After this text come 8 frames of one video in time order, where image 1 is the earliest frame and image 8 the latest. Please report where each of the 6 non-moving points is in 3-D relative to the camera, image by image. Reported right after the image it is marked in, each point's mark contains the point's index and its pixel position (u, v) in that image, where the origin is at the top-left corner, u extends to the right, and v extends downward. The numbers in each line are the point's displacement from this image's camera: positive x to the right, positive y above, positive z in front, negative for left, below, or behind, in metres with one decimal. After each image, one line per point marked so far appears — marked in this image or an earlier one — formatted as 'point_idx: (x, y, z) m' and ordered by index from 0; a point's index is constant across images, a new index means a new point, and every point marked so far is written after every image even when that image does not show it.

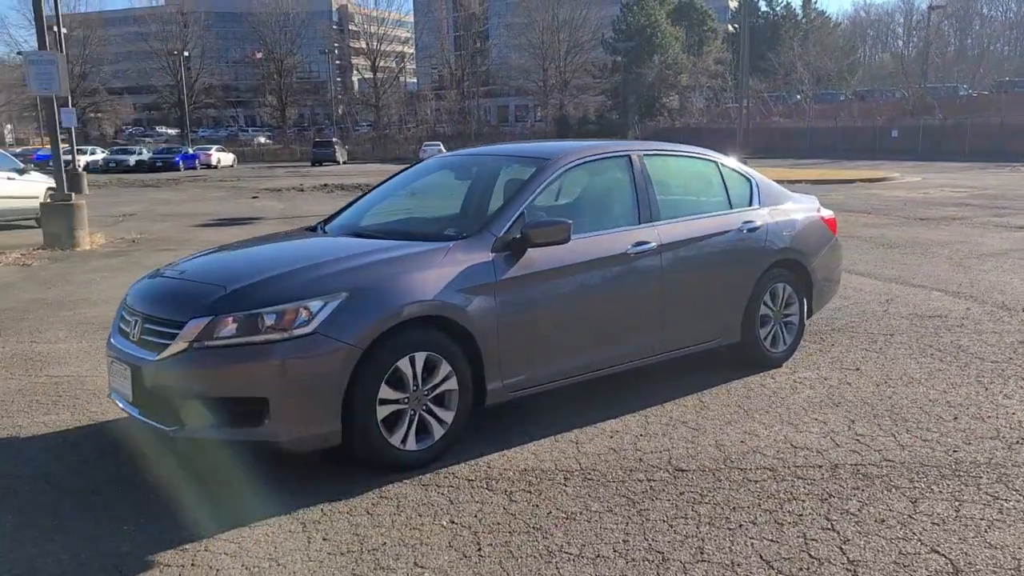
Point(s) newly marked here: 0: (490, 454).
0: (-0.1, -0.8, +4.3) m
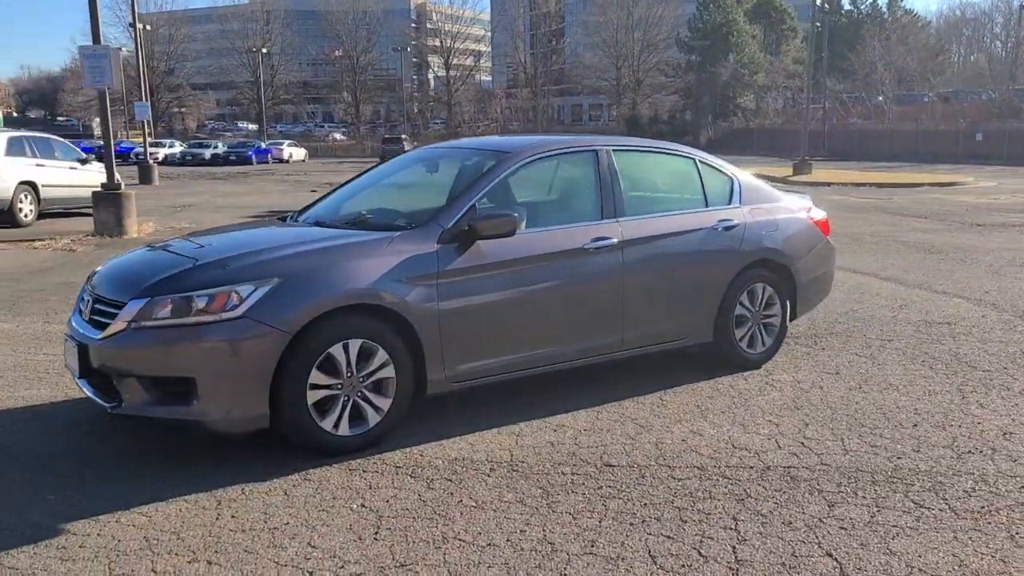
0: (-0.4, -0.8, +4.4) m
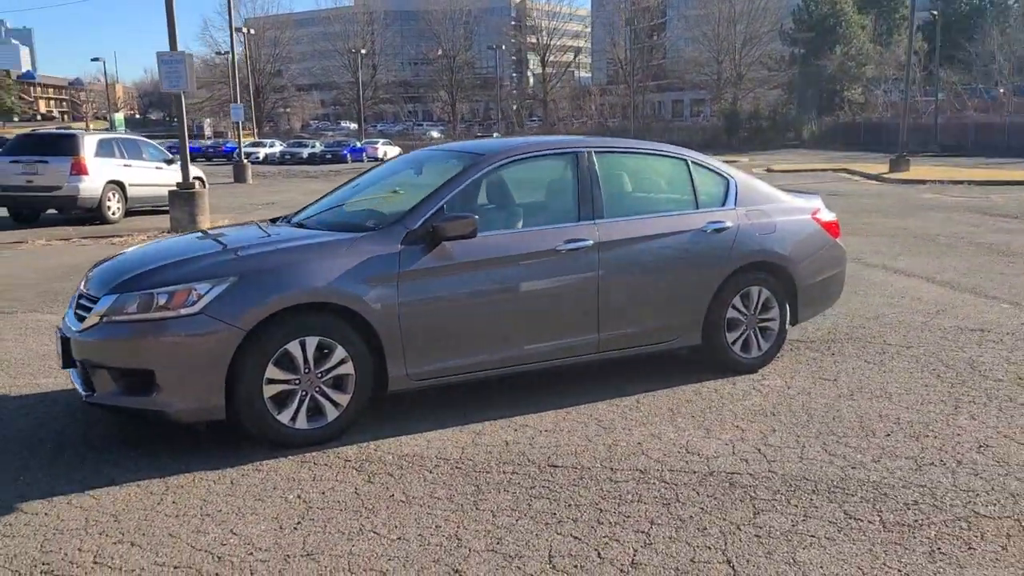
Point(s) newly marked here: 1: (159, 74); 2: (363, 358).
0: (-0.6, -0.8, +4.5) m
1: (-6.6, +4.0, +16.6) m
2: (-0.8, -0.3, +4.5) m
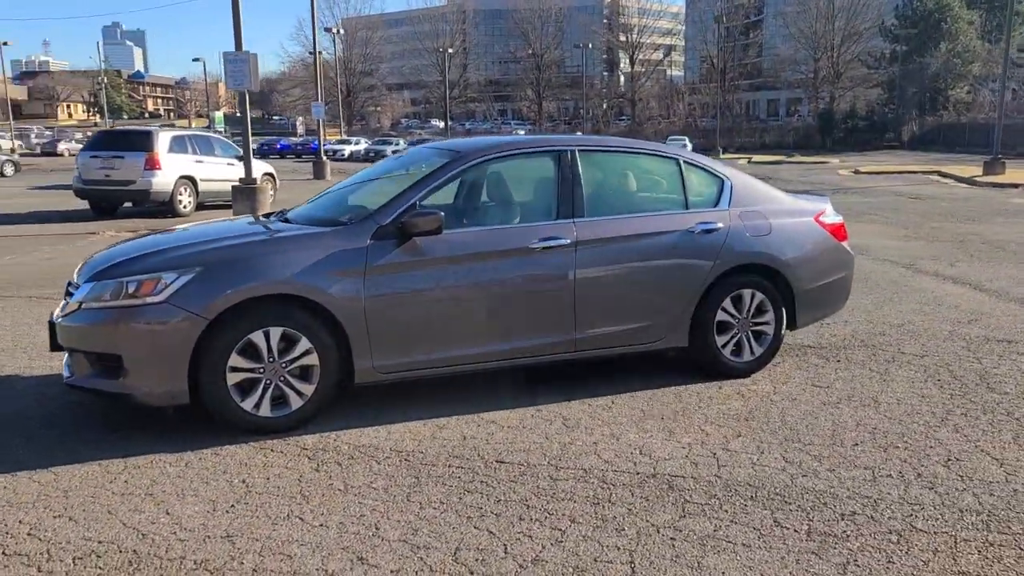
0: (-0.8, -0.7, +4.6) m
1: (-5.6, +4.2, +17.2) m
2: (-1.0, -0.3, +4.6) m
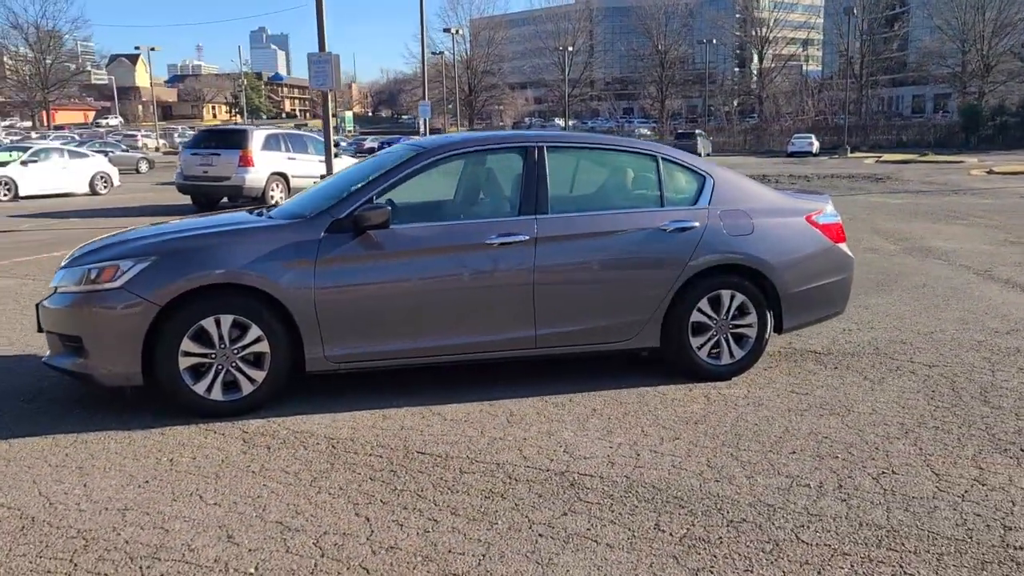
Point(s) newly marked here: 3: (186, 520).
0: (-1.2, -0.7, +4.8) m
1: (-4.1, +4.3, +17.8) m
2: (-1.3, -0.3, +4.8) m
3: (-1.3, -0.9, +3.4) m
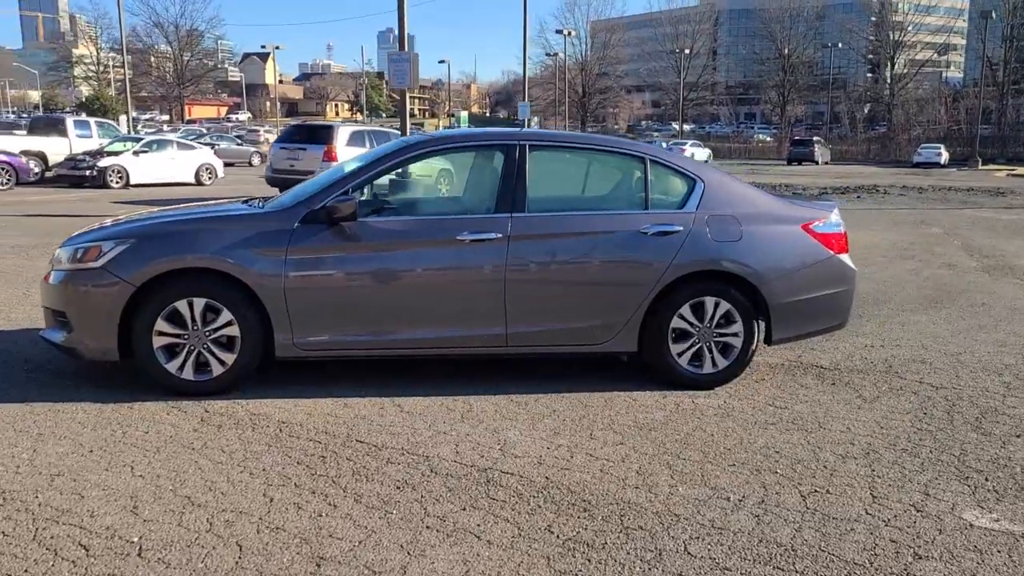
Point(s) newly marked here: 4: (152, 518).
0: (-1.4, -0.6, +5.0) m
1: (-2.5, +4.5, +18.2) m
2: (-1.5, -0.2, +5.0) m
3: (-1.7, -0.8, +3.6) m
4: (-1.4, -0.9, +3.3) m
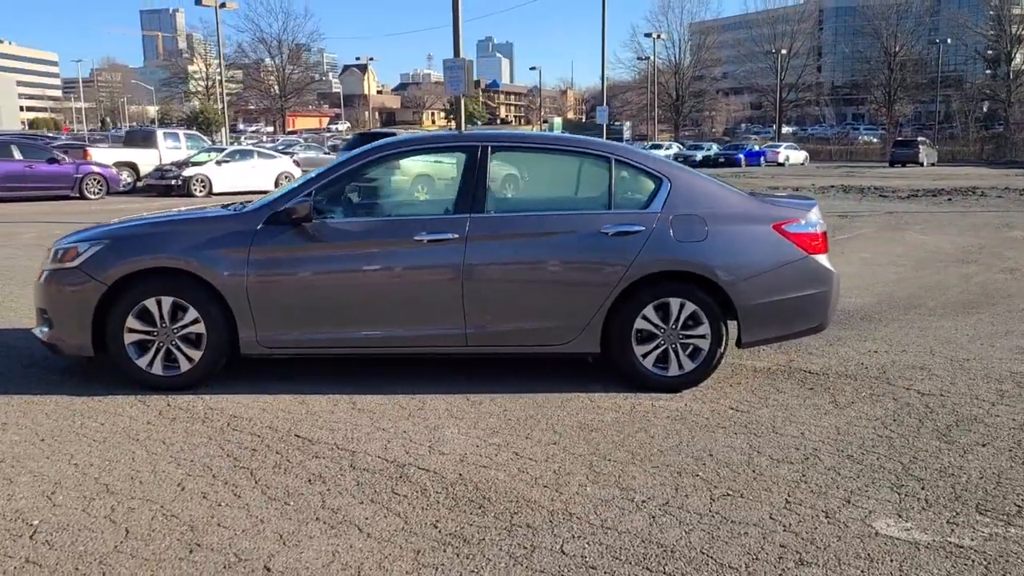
0: (-1.7, -0.6, +5.2) m
1: (-1.4, +4.4, +18.5) m
2: (-1.7, -0.2, +5.2) m
3: (-2.1, -0.8, +3.8) m
4: (-1.8, -0.9, +3.5) m
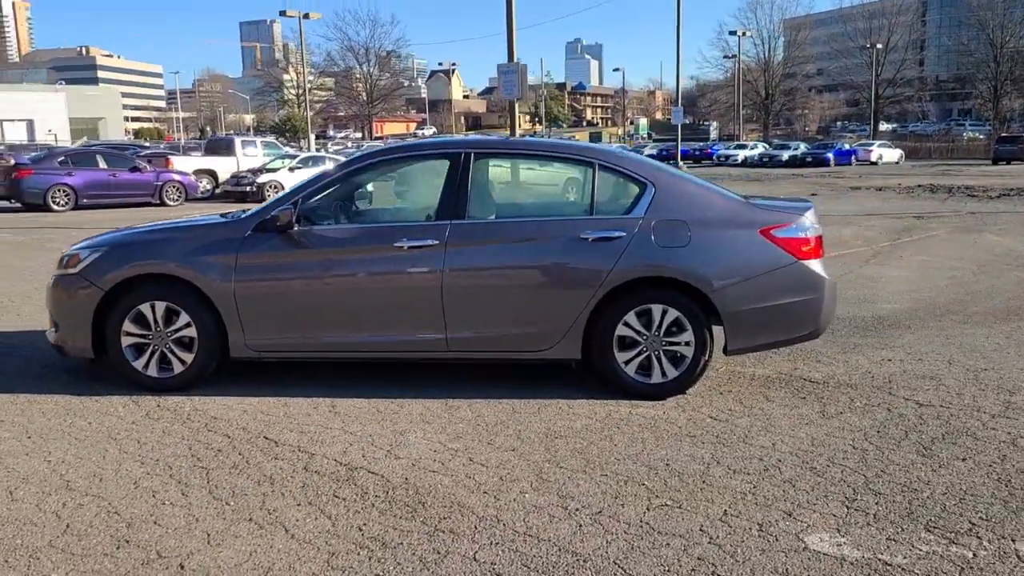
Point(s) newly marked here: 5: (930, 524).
0: (-1.8, -0.7, +5.3) m
1: (-0.3, +4.3, +18.6) m
2: (-1.9, -0.2, +5.4) m
3: (-2.3, -0.8, +4.1) m
4: (-2.1, -0.9, +3.7) m
5: (+1.7, -0.9, +3.5) m
